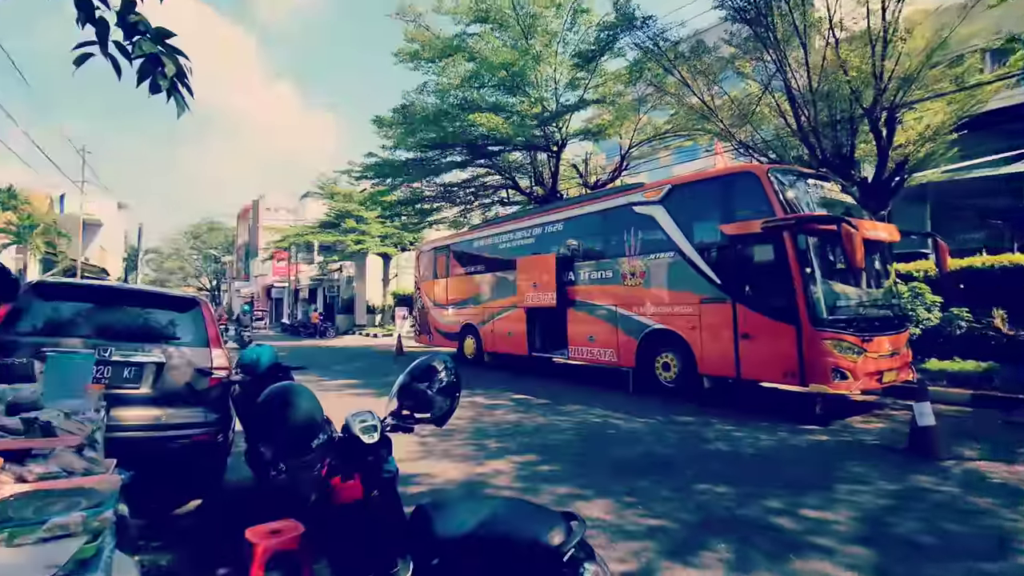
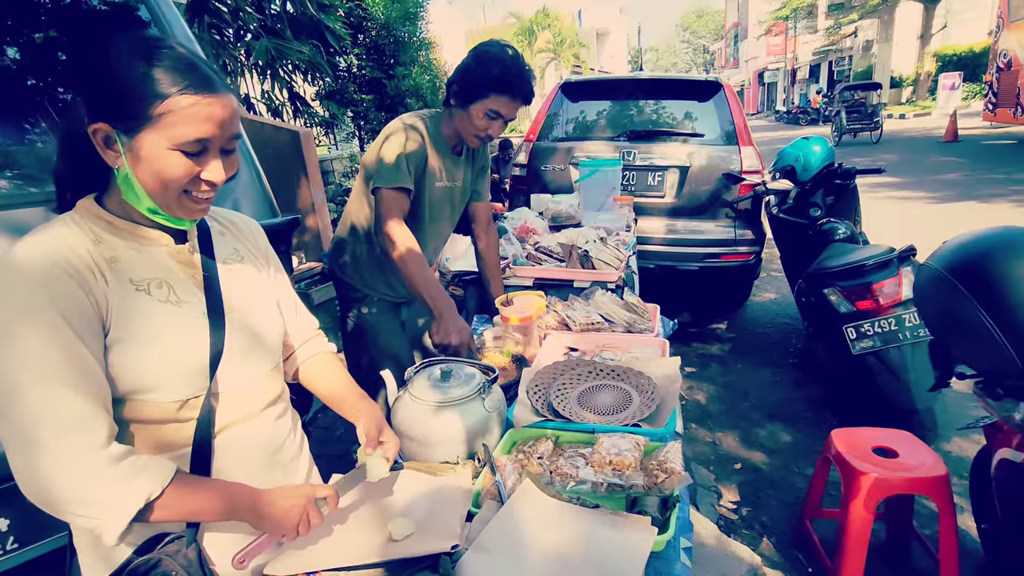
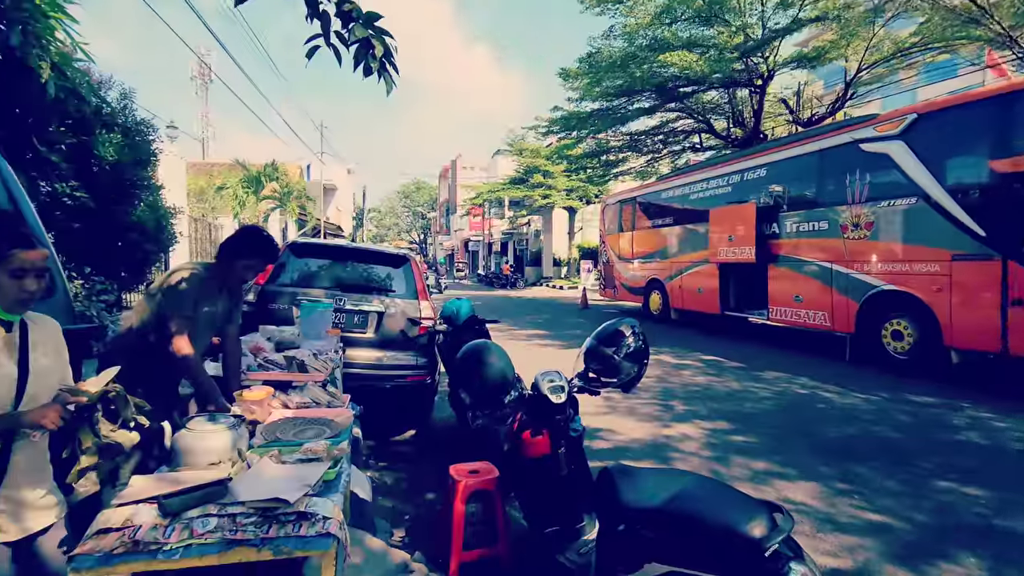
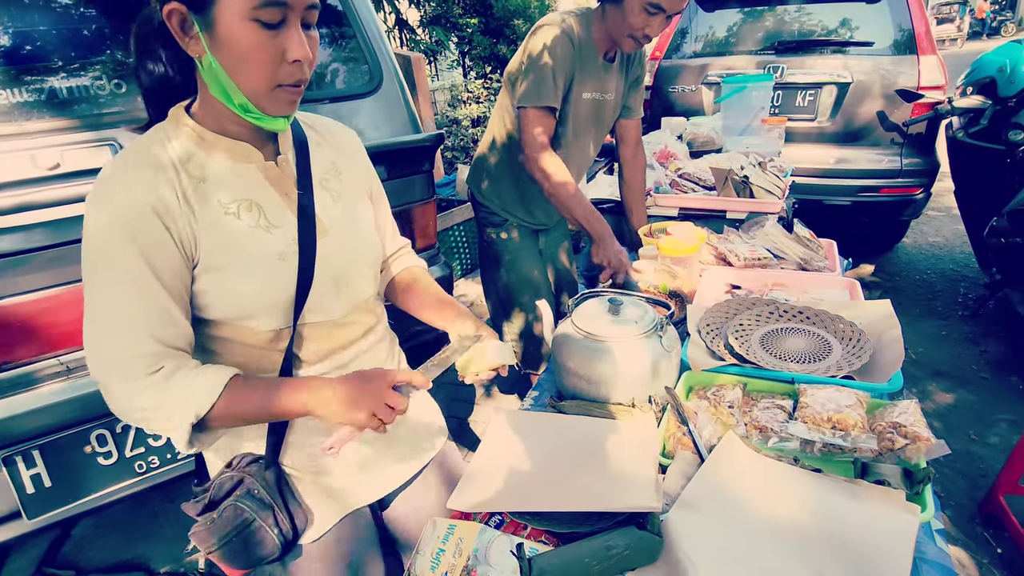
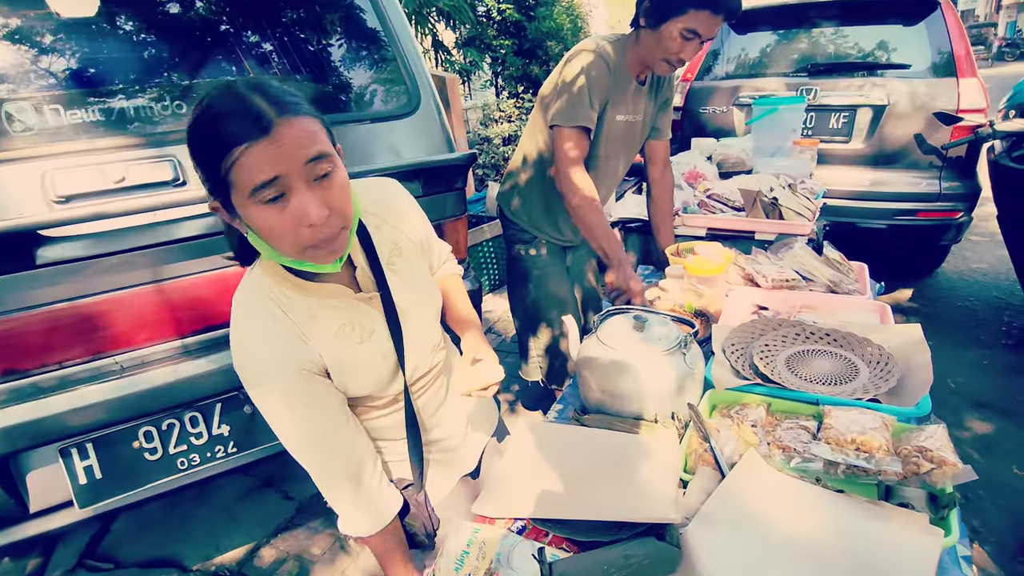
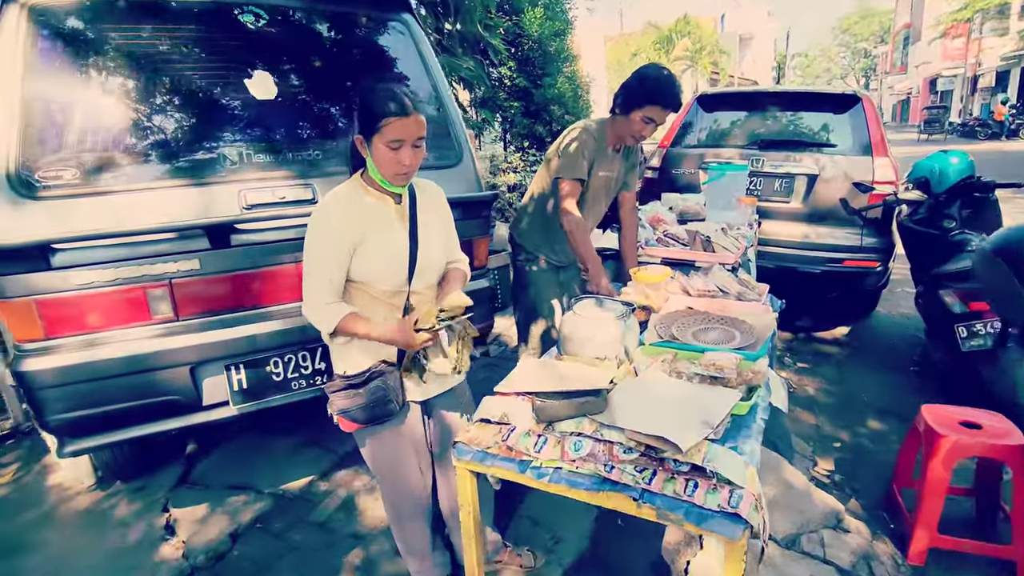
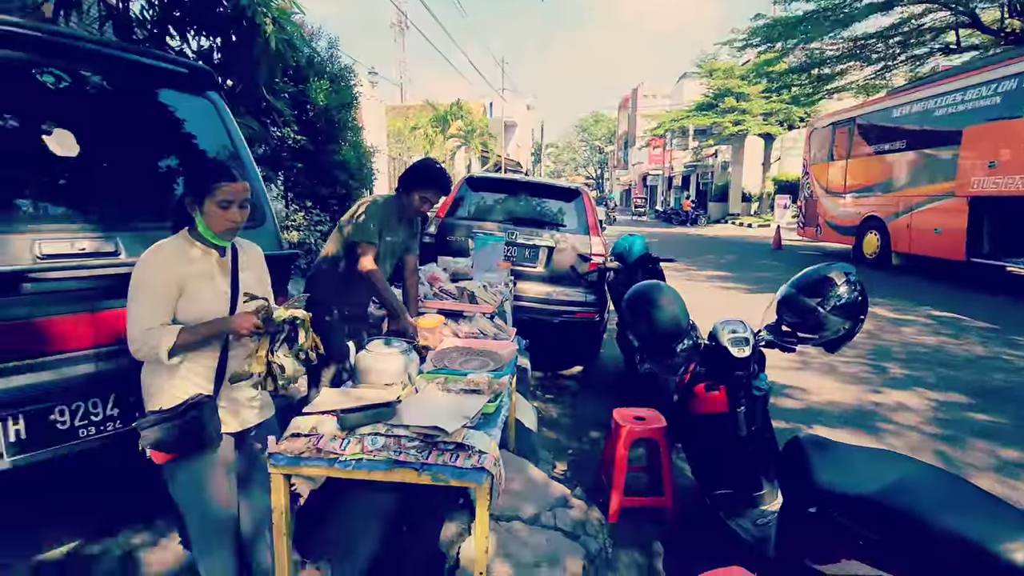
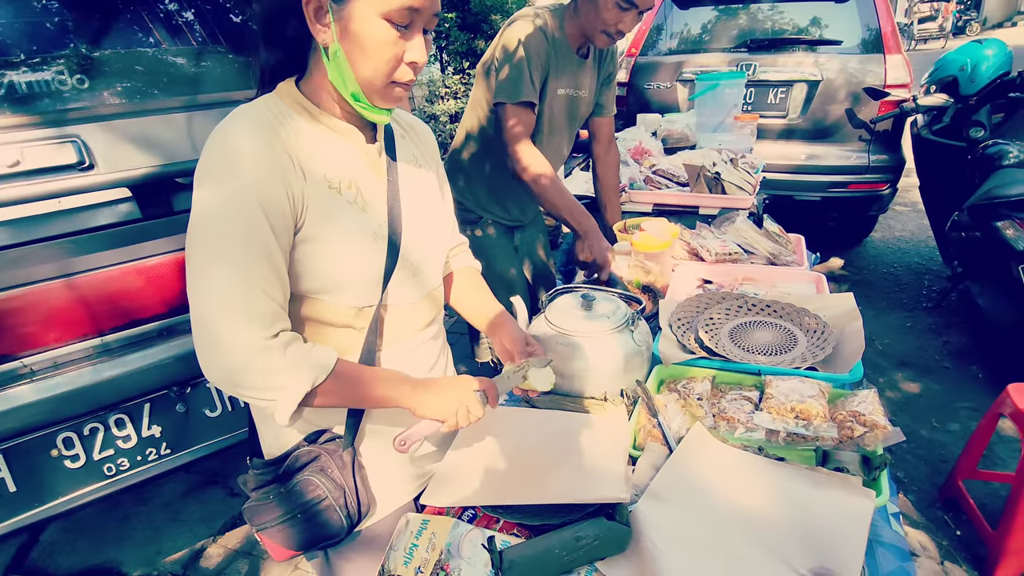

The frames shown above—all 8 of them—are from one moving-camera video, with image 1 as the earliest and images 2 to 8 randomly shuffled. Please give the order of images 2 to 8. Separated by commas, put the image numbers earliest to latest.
3, 7, 6, 5, 4, 8, 2
